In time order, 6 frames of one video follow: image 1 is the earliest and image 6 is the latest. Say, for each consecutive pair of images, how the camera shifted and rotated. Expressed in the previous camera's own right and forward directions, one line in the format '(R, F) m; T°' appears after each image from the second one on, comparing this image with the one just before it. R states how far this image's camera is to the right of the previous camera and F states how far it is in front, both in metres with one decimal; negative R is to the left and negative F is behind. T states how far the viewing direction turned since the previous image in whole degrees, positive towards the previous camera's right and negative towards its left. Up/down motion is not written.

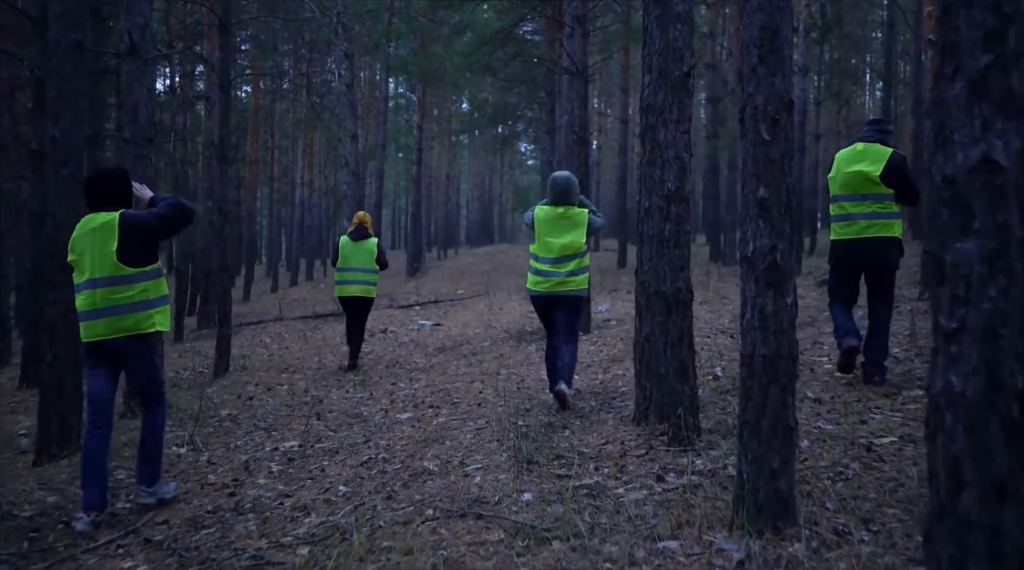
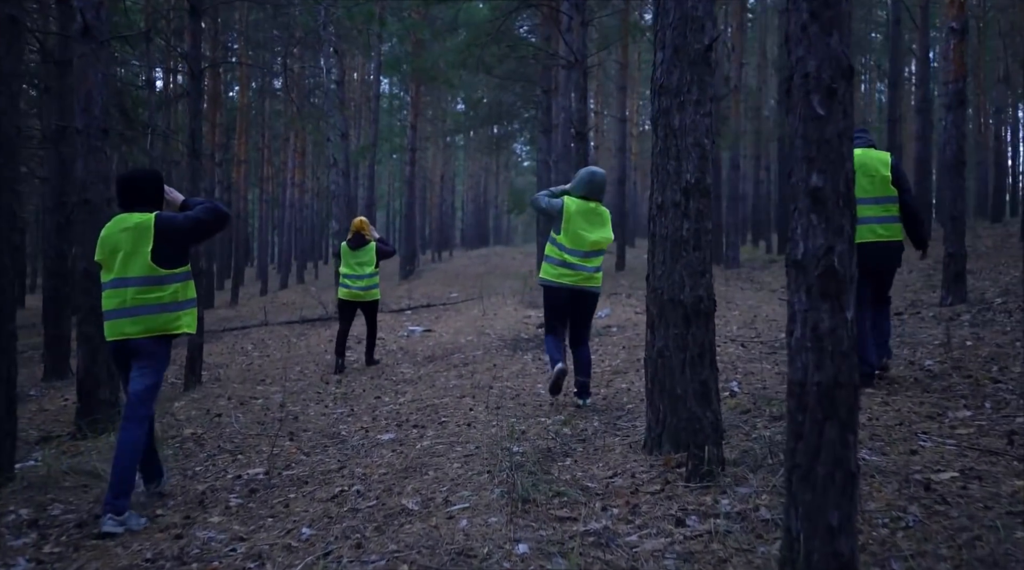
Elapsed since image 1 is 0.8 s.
(0.0, +0.9) m; 0°
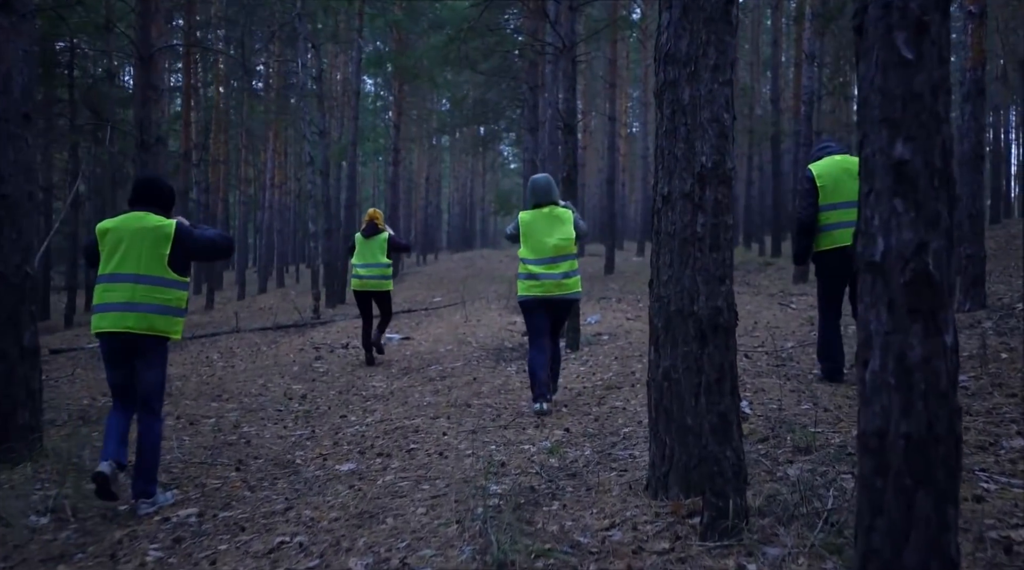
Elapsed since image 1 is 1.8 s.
(+0.1, +1.0) m; +1°
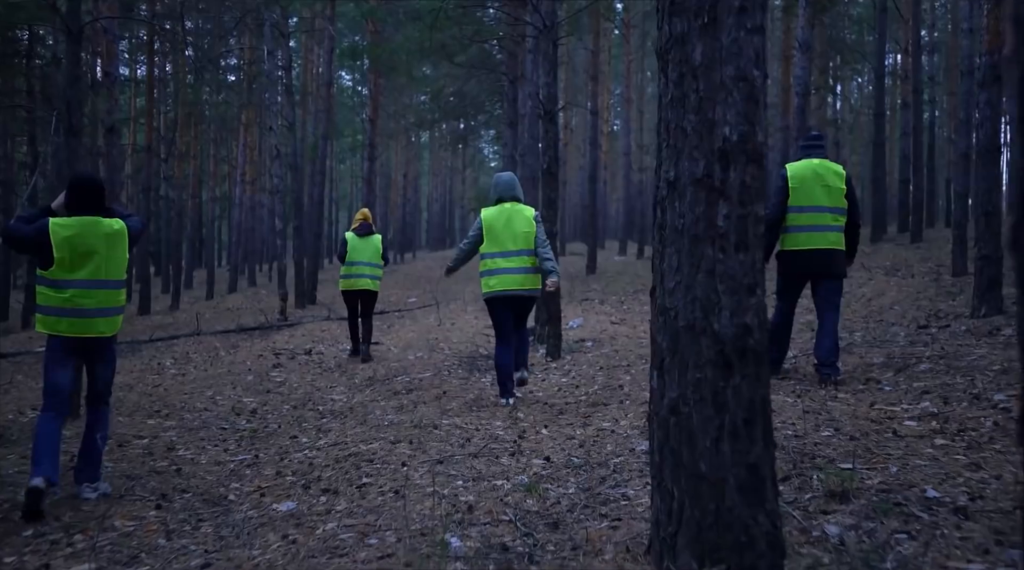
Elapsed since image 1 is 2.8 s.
(+0.1, +1.0) m; +1°
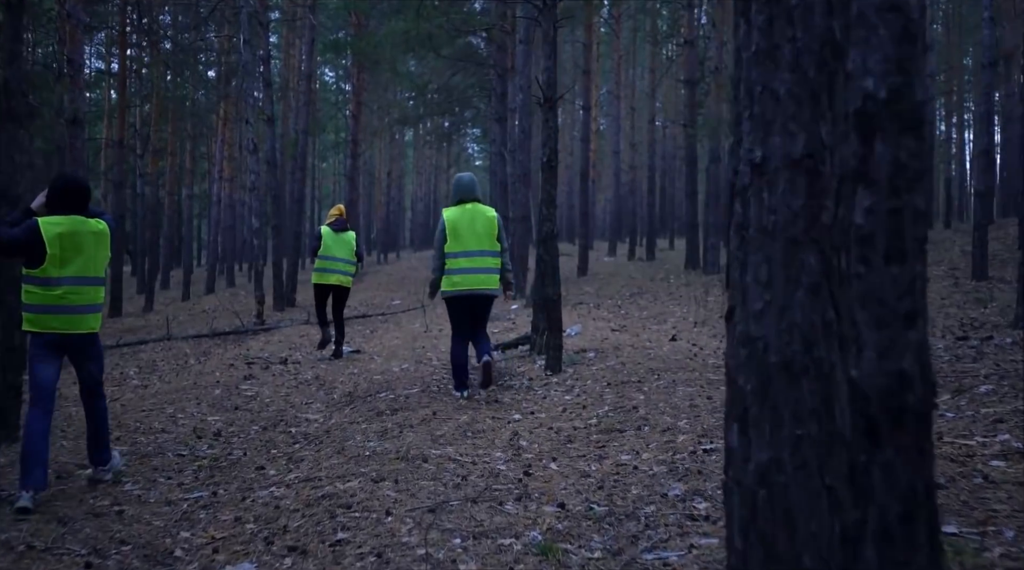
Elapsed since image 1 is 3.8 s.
(-0.1, +1.0) m; +1°
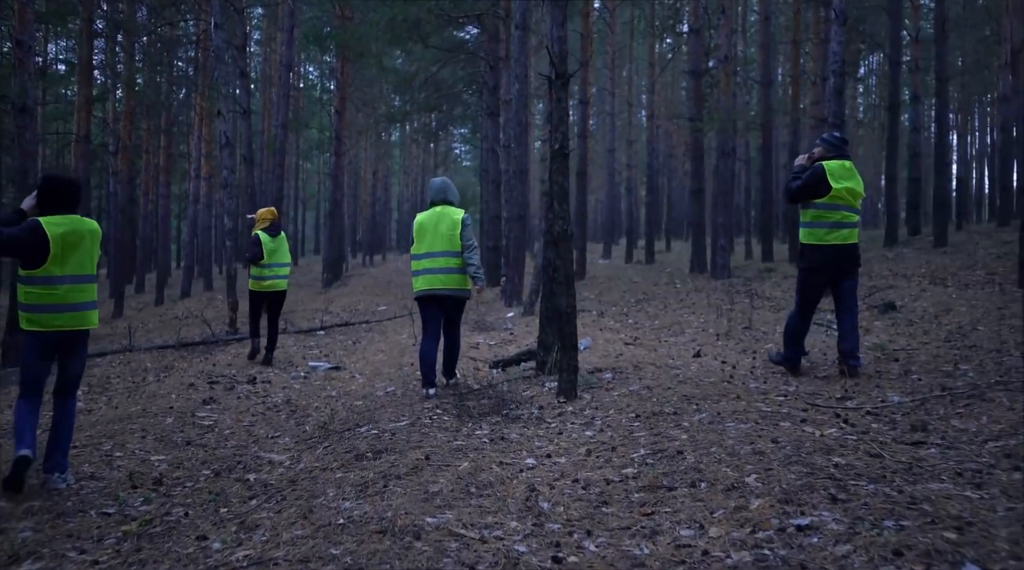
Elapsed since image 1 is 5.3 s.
(-0.2, +1.6) m; +1°
